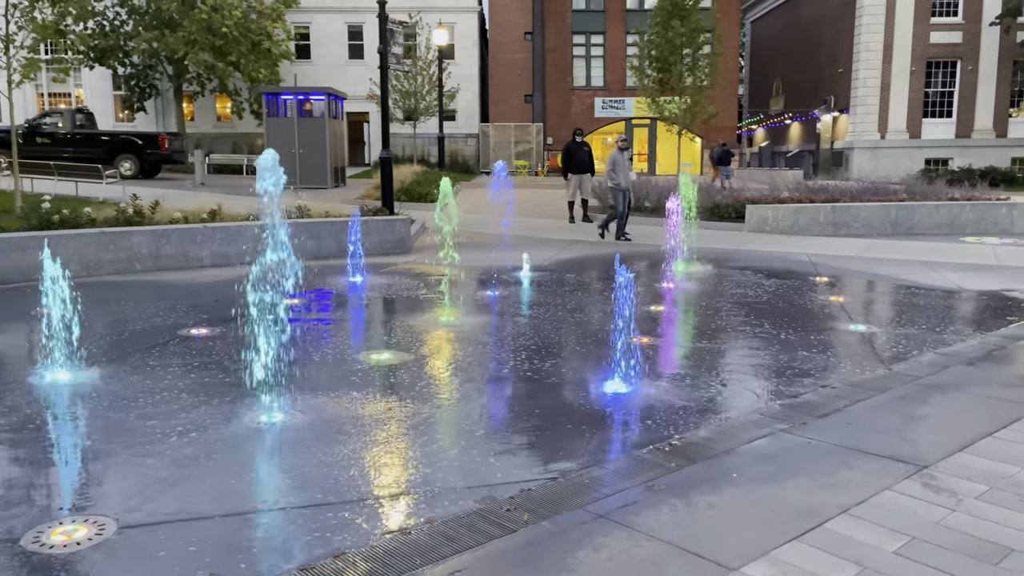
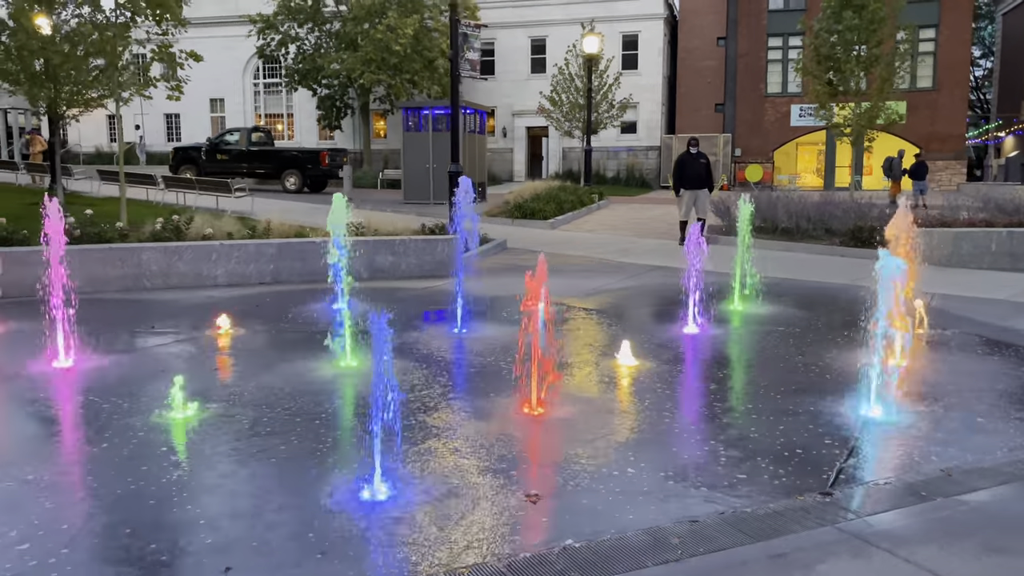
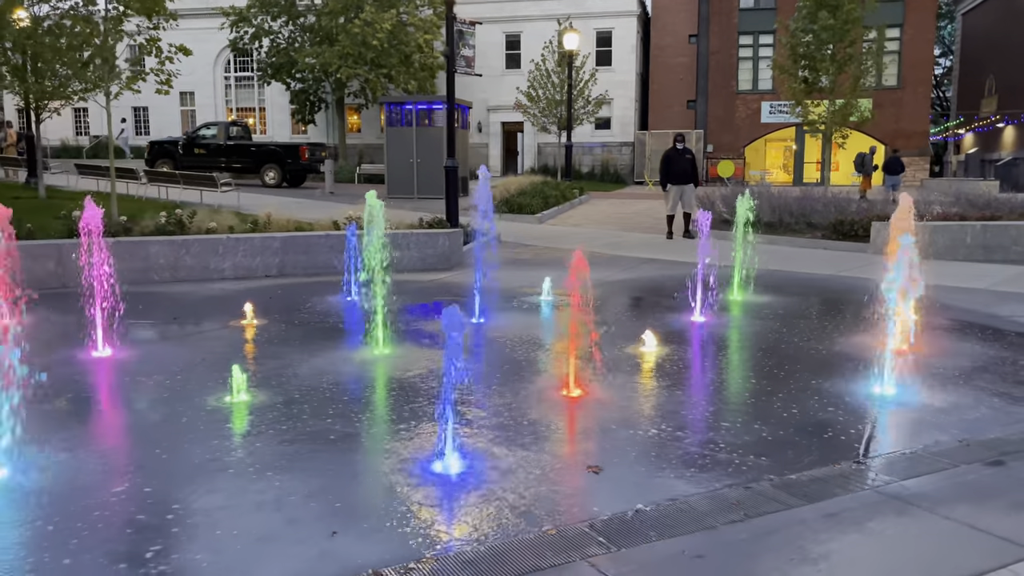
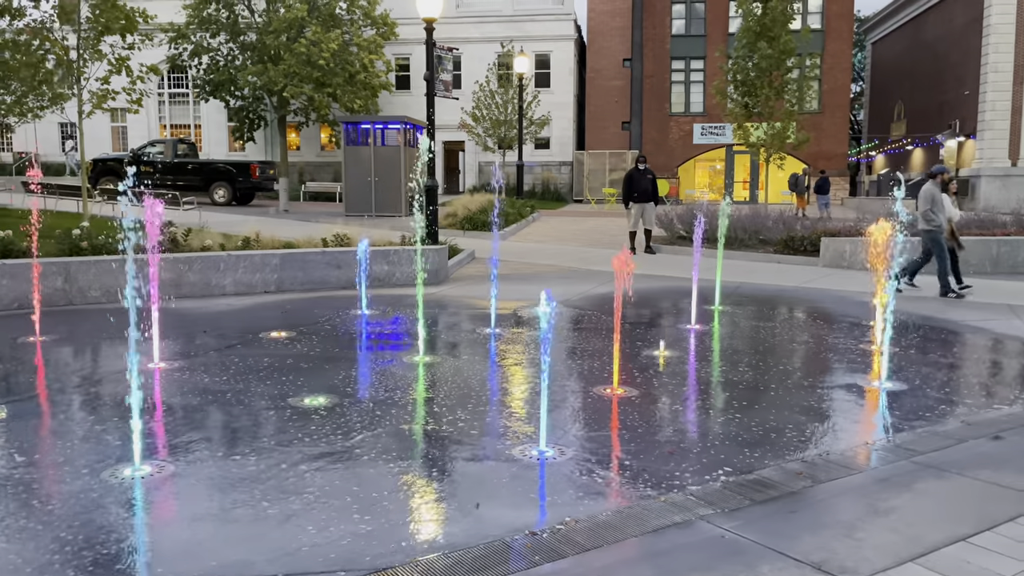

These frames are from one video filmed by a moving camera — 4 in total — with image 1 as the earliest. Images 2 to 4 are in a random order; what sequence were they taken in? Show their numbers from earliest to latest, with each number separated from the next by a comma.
4, 3, 2
